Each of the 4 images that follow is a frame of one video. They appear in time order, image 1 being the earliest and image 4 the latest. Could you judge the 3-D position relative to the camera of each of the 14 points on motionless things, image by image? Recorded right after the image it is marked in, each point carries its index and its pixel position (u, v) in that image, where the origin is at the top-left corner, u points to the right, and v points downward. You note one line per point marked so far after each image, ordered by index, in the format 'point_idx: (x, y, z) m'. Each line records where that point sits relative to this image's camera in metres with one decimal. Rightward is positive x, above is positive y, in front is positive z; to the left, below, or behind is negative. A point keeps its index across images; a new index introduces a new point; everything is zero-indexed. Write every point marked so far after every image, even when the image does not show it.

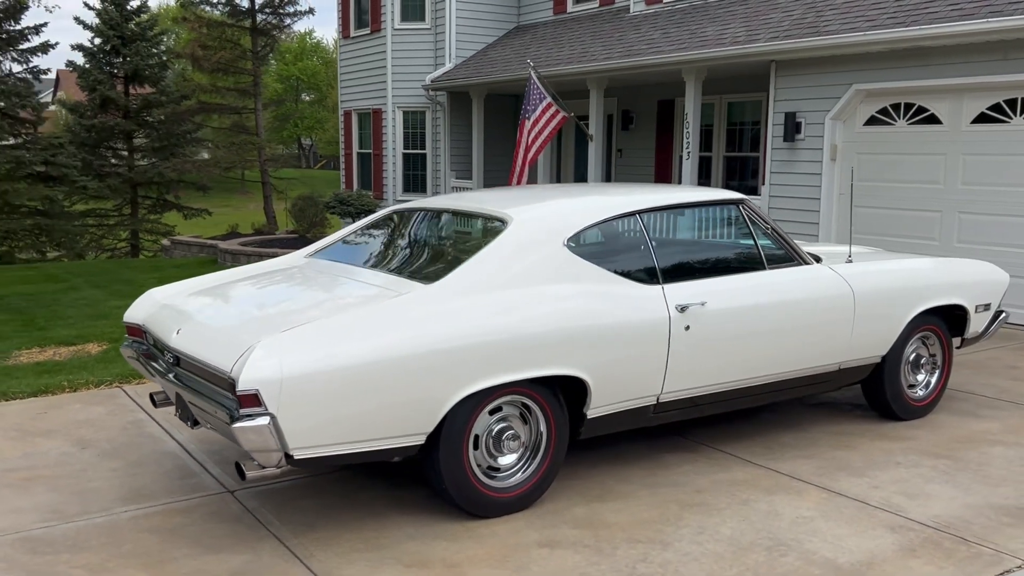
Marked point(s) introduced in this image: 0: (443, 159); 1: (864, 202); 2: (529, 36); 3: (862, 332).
0: (-1.3, +2.5, +18.3) m
1: (+3.8, +0.9, +10.3) m
2: (+0.3, +4.5, +17.1) m
3: (+1.9, -0.2, +5.2) m
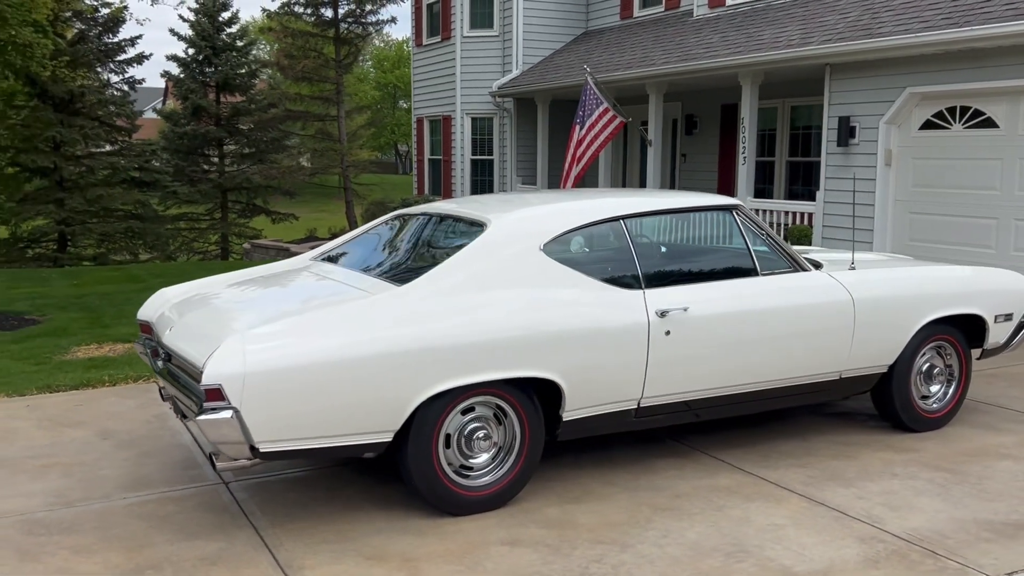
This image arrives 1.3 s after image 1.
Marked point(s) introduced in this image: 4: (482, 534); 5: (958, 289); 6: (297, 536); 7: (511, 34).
0: (0.0, +2.4, +18.4) m
1: (+4.2, +0.8, +10.0) m
2: (+1.5, +4.4, +17.1) m
3: (+1.8, -0.3, +5.1) m
4: (-0.1, -1.0, +4.0) m
5: (+2.5, 0.0, +5.4) m
6: (-0.9, -1.0, +3.9) m
7: (0.0, +4.7, +17.9) m
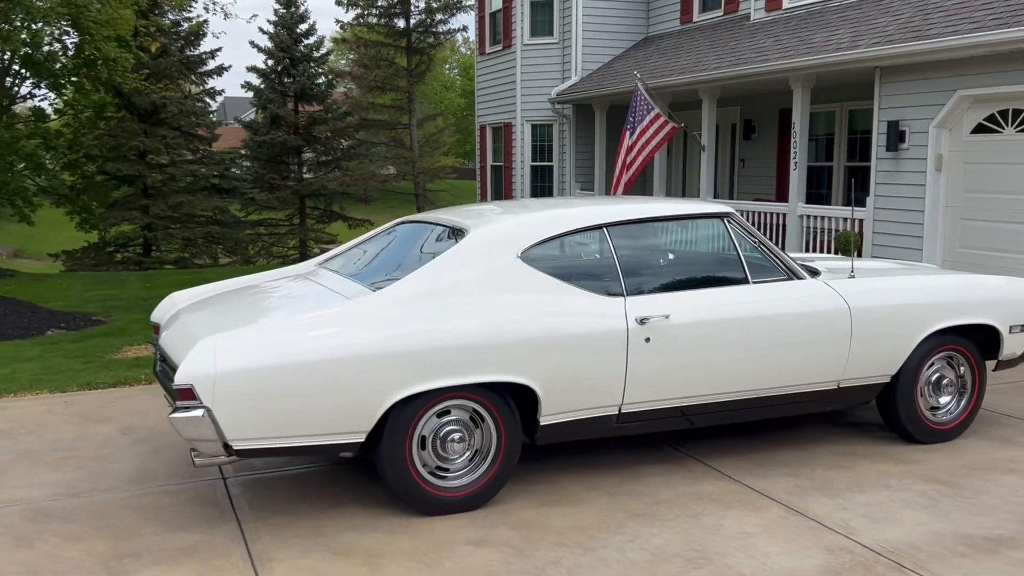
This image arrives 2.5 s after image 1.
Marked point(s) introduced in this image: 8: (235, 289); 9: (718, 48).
0: (+1.1, +2.3, +18.5) m
1: (+4.6, +0.7, +9.7) m
2: (+2.5, +4.3, +17.0) m
3: (+1.8, -0.3, +5.0) m
4: (-0.3, -1.0, +4.1) m
5: (+2.4, -0.1, +5.2) m
6: (-1.0, -1.0, +4.1) m
7: (+1.1, +4.6, +17.9) m
8: (-1.5, 0.0, +5.1) m
9: (+3.1, +3.6, +14.3) m
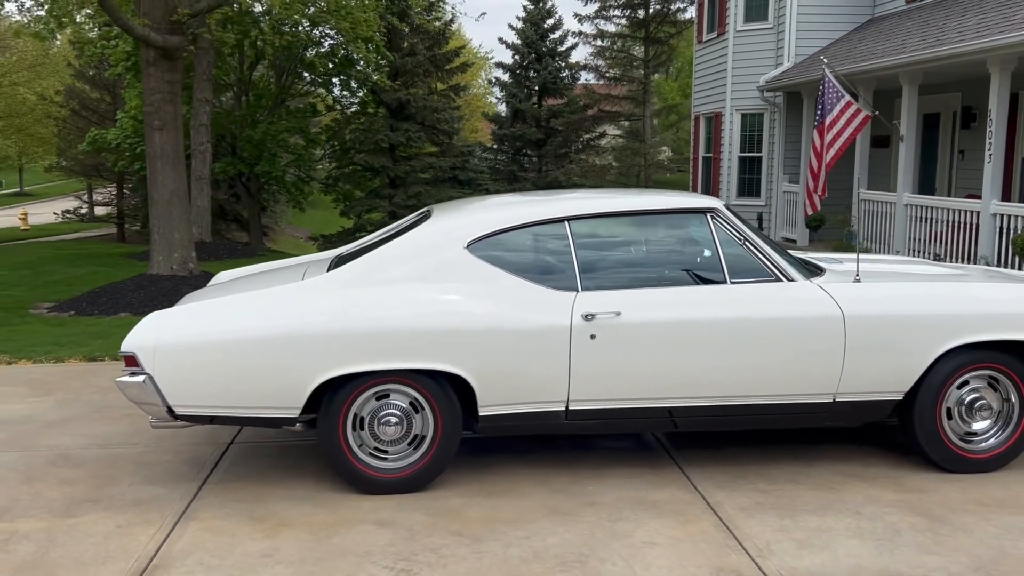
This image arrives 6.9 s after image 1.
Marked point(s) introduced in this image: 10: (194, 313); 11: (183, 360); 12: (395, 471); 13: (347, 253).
0: (+4.8, +2.3, +17.6) m
1: (+5.7, +0.6, +8.2) m
2: (+5.9, +4.2, +15.8) m
3: (+1.6, -0.3, +4.5) m
4: (-0.6, -1.0, +4.2) m
5: (+2.3, -0.1, +4.6) m
6: (-1.3, -1.0, +4.5) m
7: (+4.8, +4.7, +17.1) m
8: (-1.5, +0.1, +5.5) m
9: (+5.6, +3.5, +13.1) m
10: (-1.4, -0.1, +4.3) m
11: (-1.4, -0.3, +4.2) m
12: (-0.5, -0.8, +4.4) m
13: (-0.9, +0.2, +5.1) m
